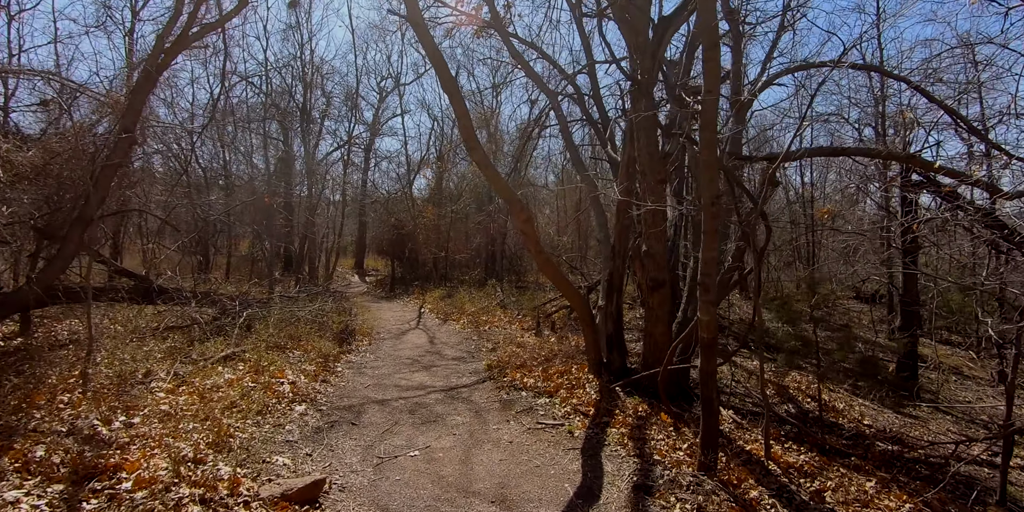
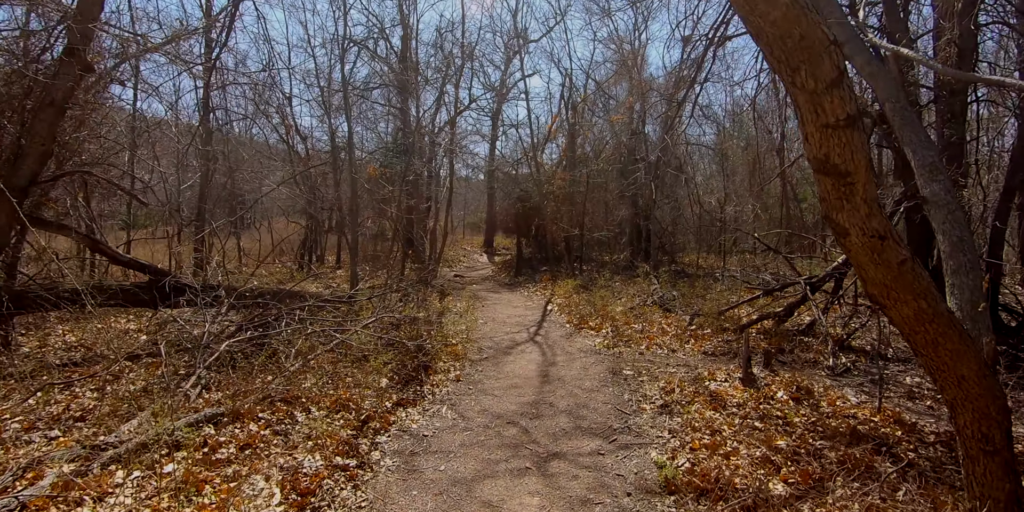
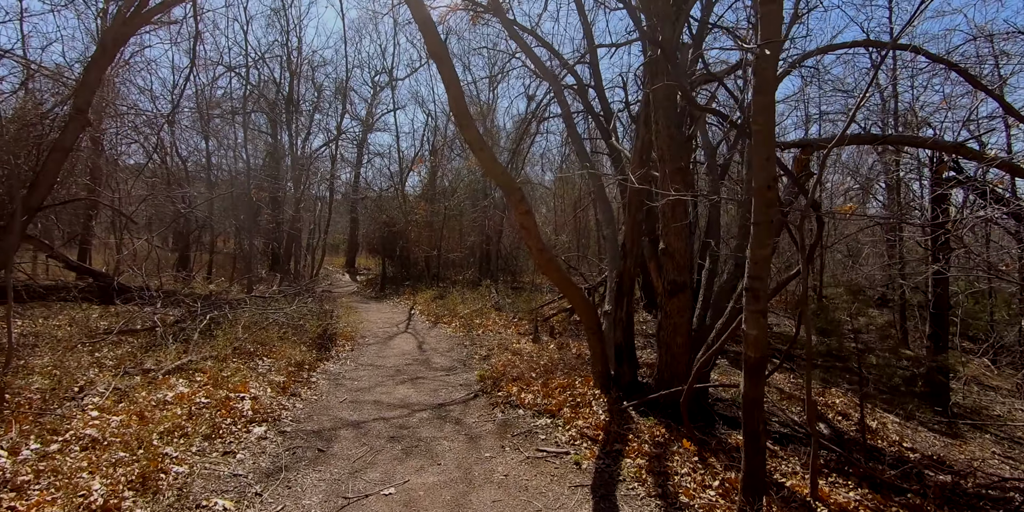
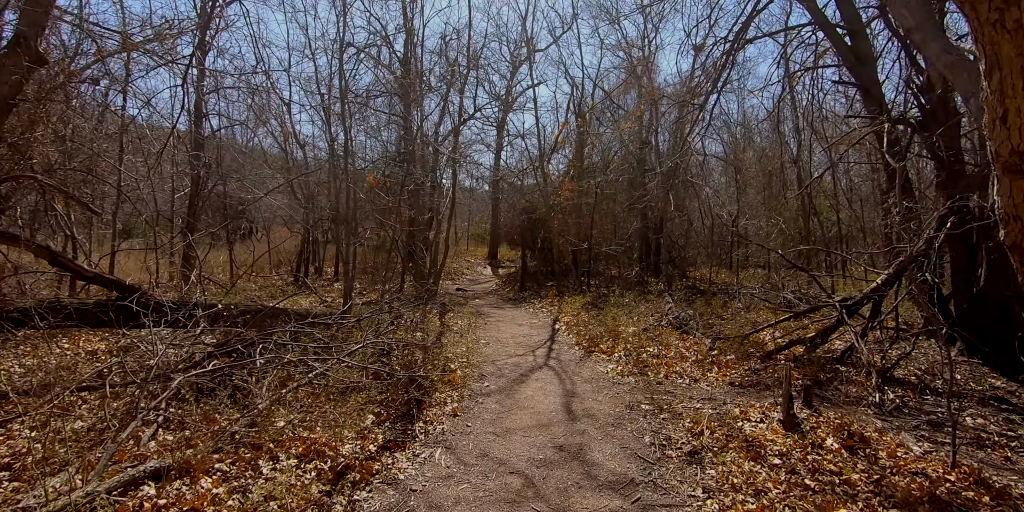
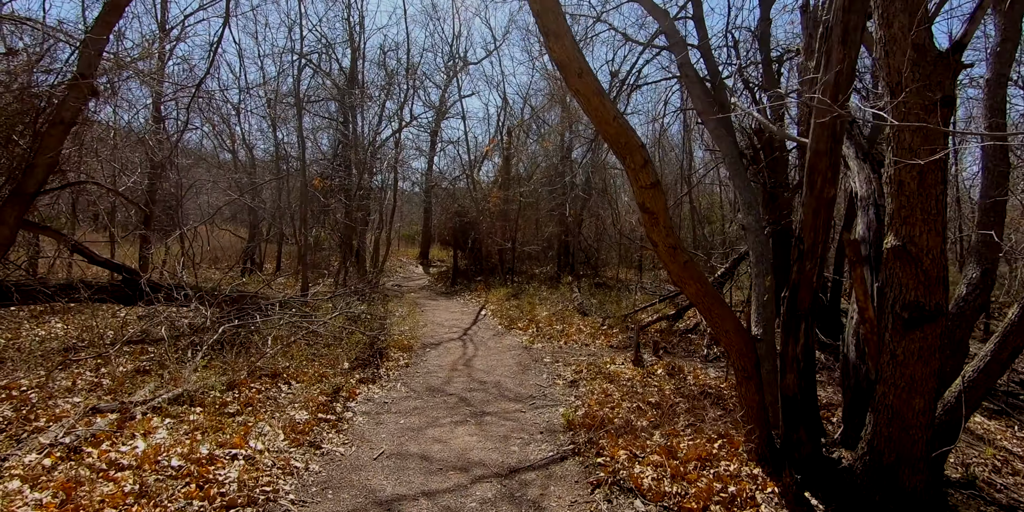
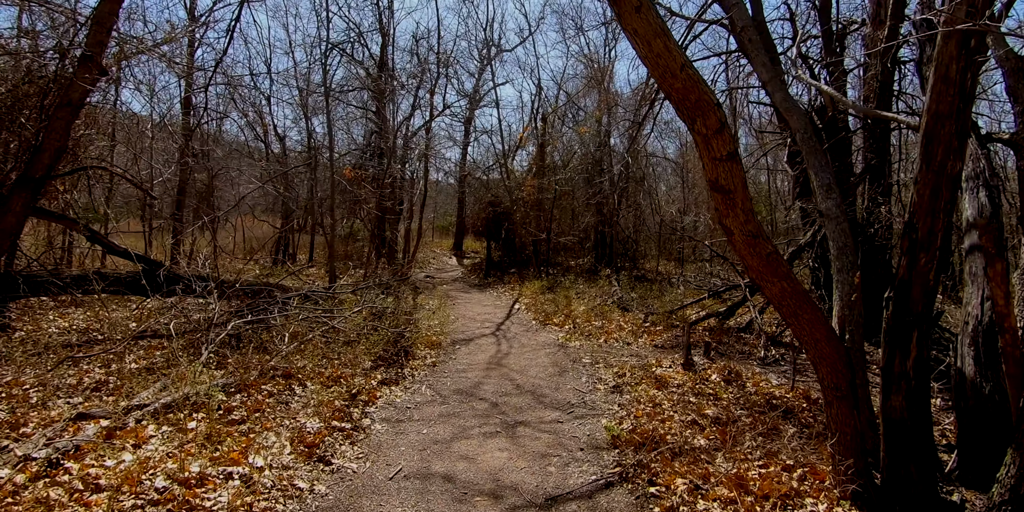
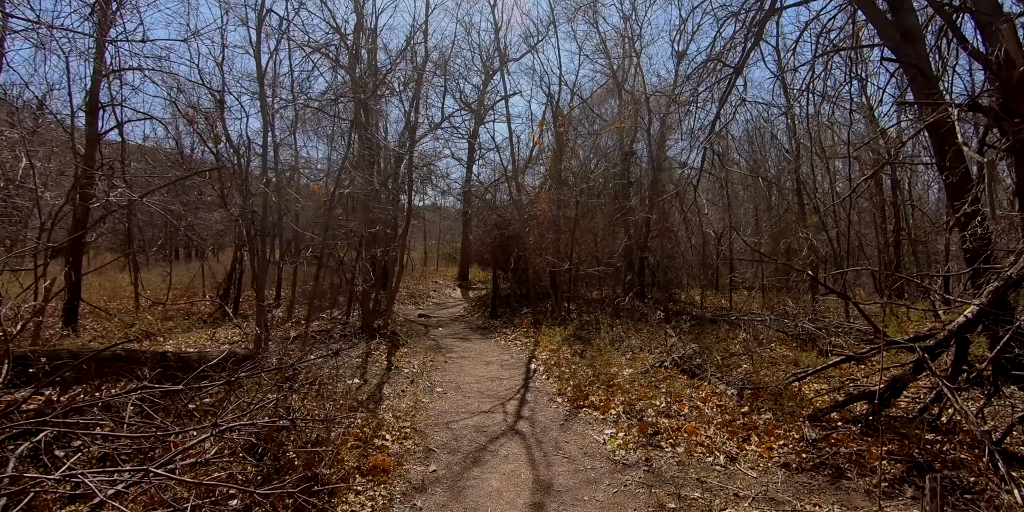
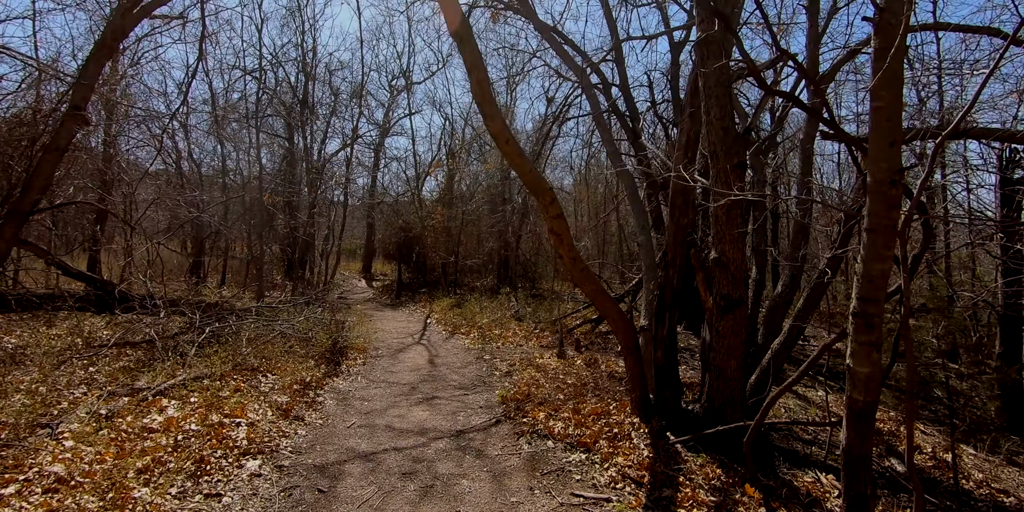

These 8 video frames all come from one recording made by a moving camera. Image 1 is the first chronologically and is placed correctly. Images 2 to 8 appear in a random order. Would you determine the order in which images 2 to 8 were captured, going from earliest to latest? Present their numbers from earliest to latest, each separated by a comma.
3, 8, 5, 6, 2, 4, 7
